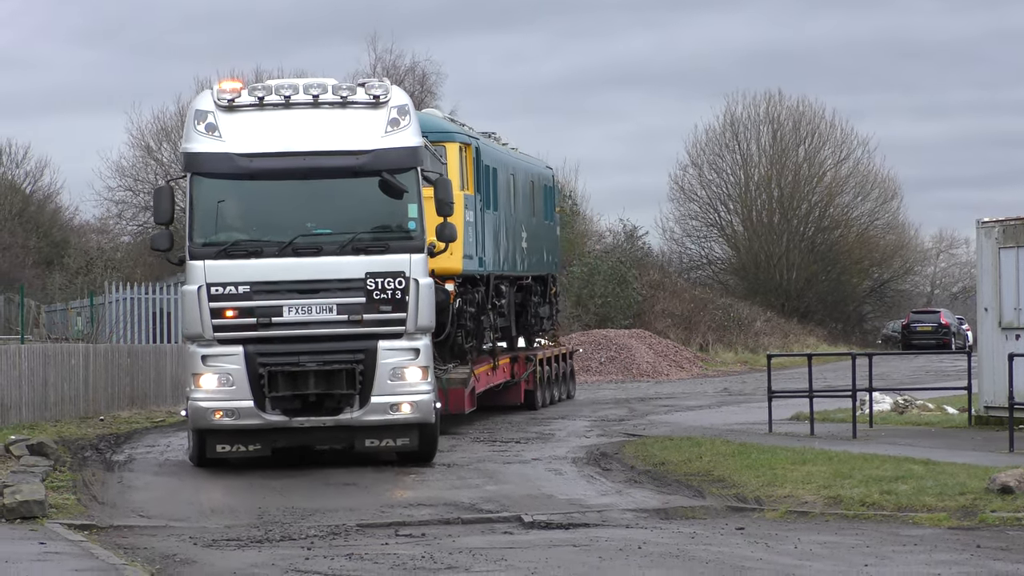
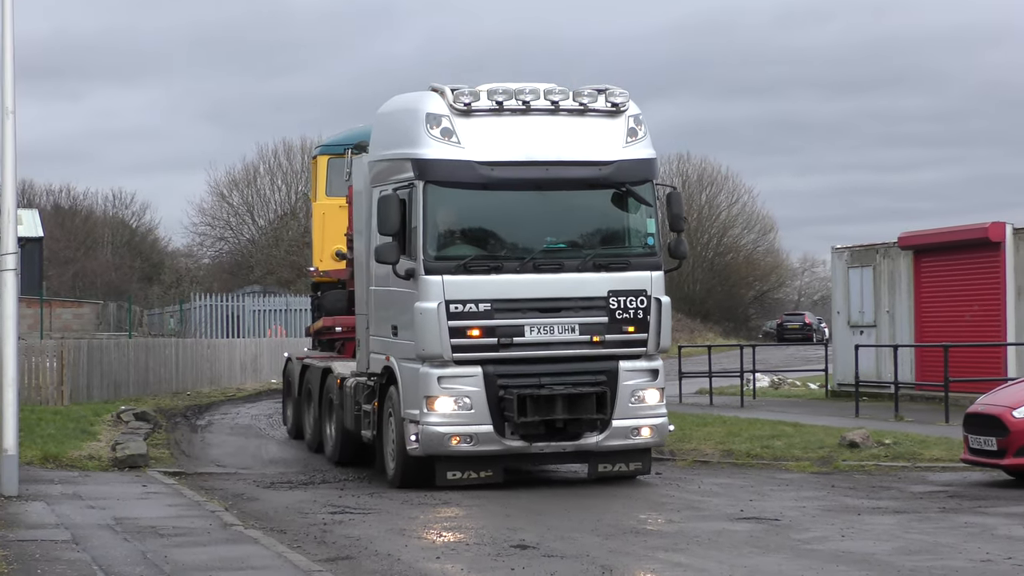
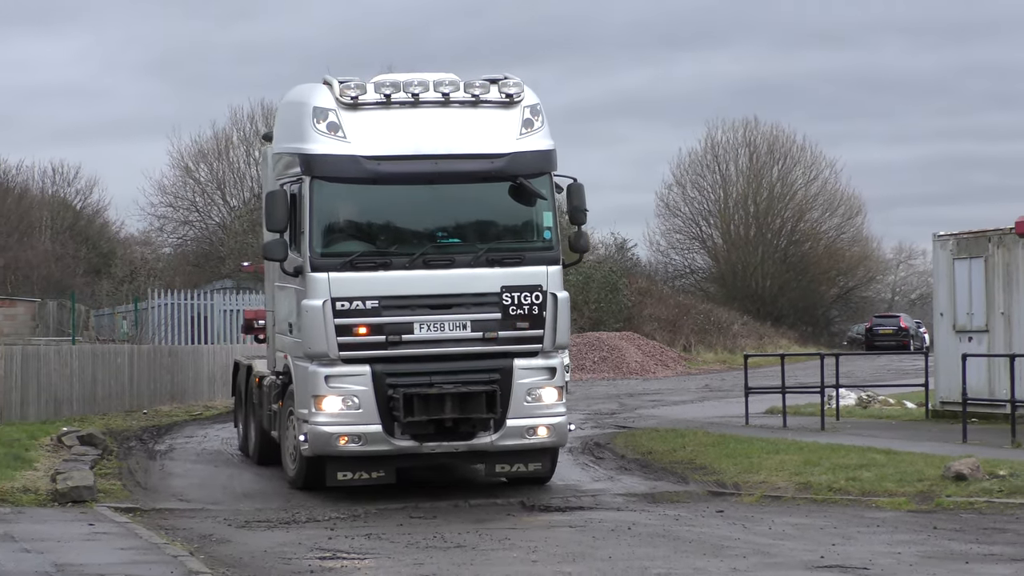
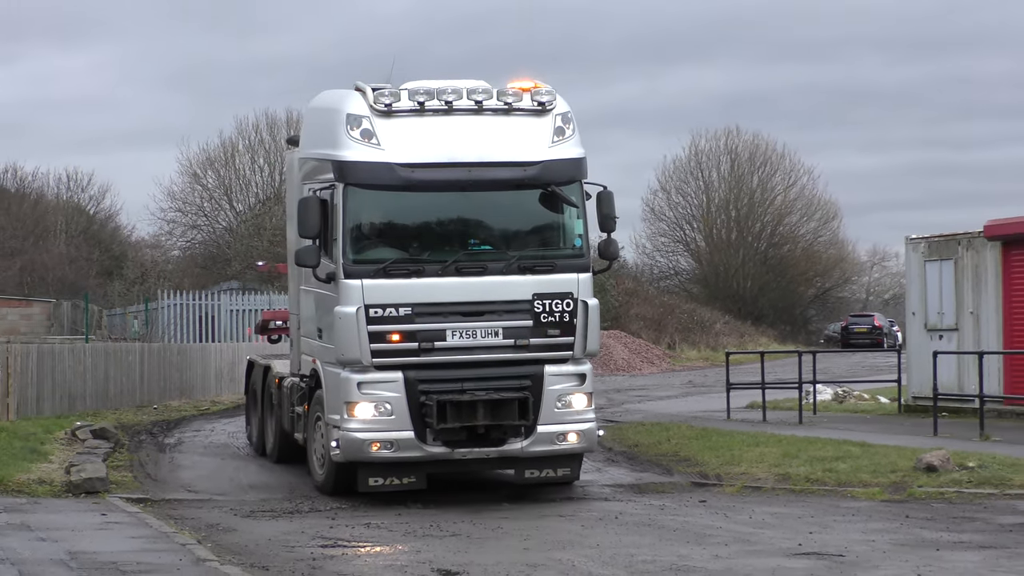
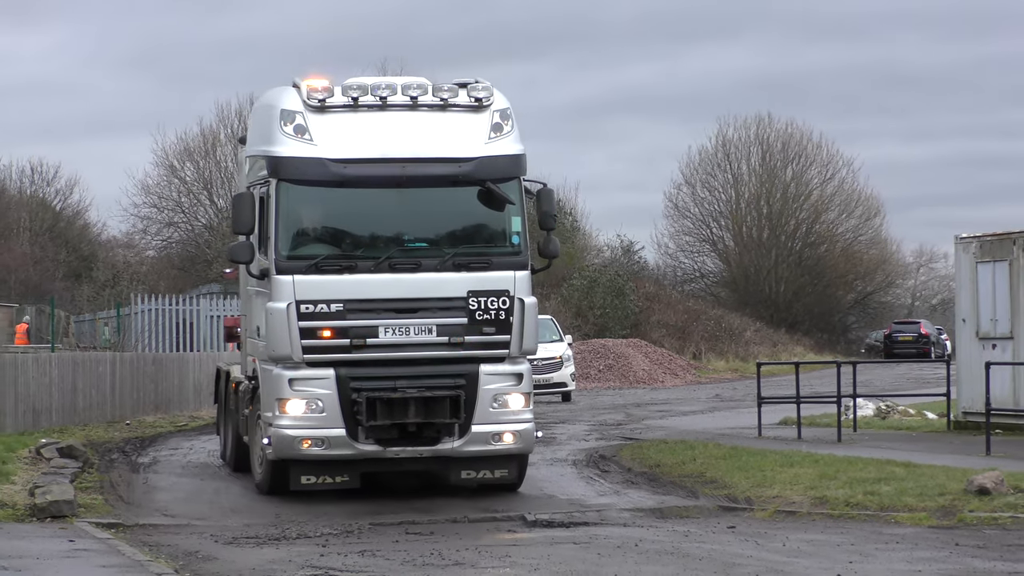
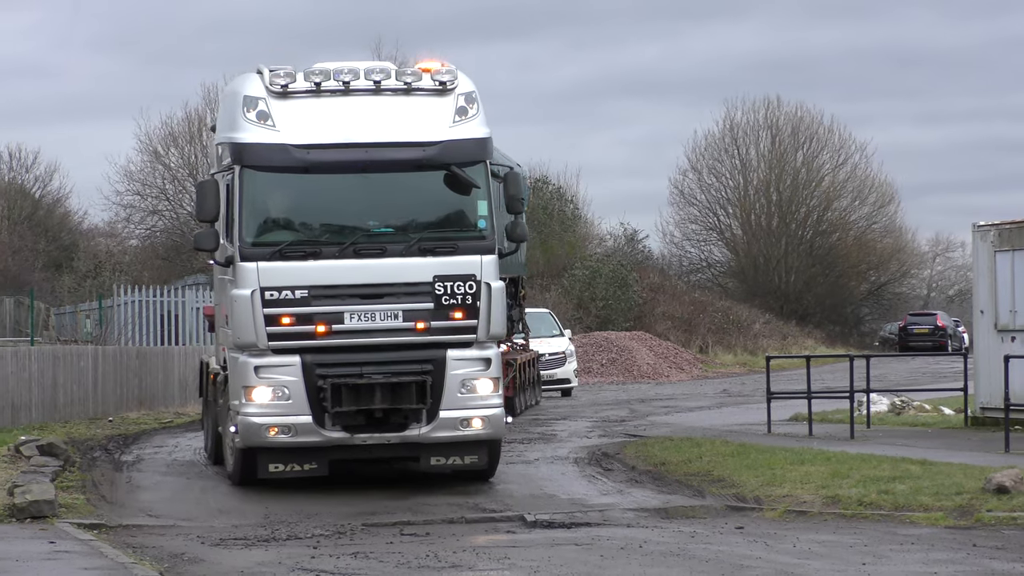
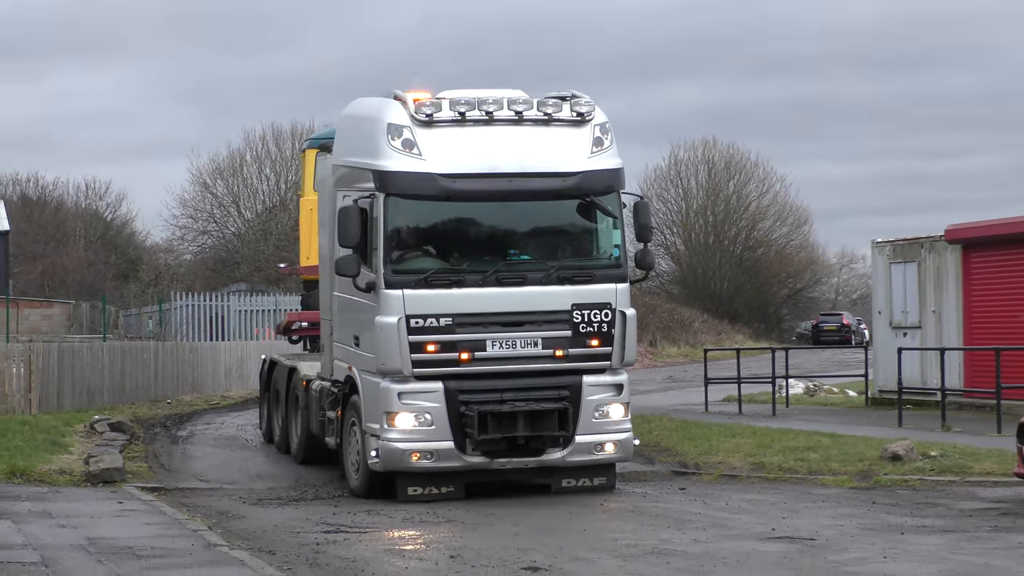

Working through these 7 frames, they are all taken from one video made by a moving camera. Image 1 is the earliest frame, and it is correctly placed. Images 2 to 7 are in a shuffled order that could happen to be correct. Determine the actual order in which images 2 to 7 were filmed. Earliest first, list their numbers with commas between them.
6, 5, 3, 4, 7, 2
